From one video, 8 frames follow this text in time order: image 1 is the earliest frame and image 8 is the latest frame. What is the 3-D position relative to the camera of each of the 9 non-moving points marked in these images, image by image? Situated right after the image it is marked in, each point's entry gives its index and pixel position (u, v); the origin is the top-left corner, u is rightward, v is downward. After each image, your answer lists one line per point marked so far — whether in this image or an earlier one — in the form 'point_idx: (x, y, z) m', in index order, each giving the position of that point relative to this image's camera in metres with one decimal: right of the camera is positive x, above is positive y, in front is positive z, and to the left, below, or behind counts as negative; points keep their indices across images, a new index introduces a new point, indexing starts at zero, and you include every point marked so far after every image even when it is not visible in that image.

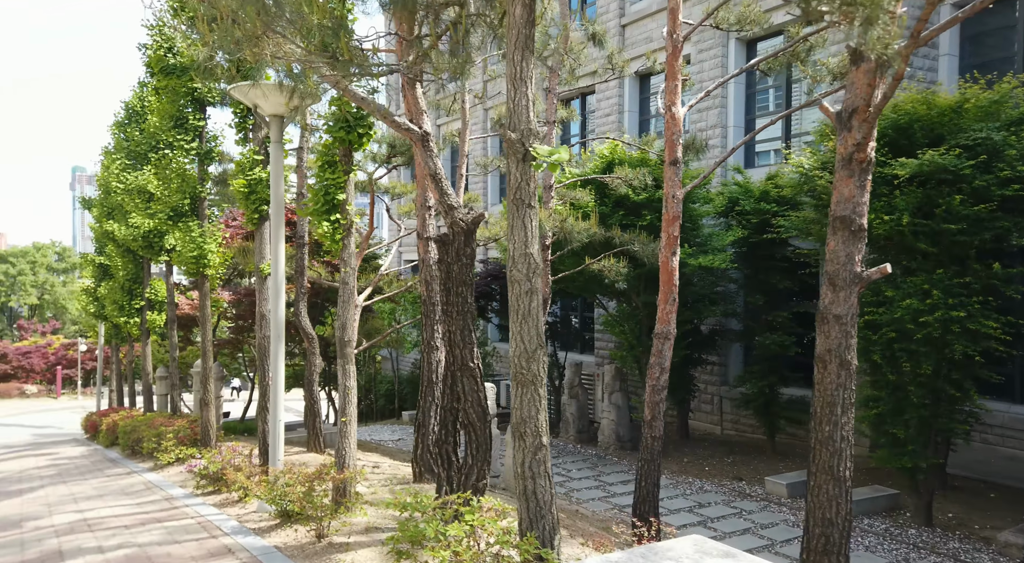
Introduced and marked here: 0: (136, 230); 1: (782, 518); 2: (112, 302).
0: (-6.0, +0.8, +12.4) m
1: (+2.8, -2.4, +7.9) m
2: (-8.7, -0.4, +16.8) m
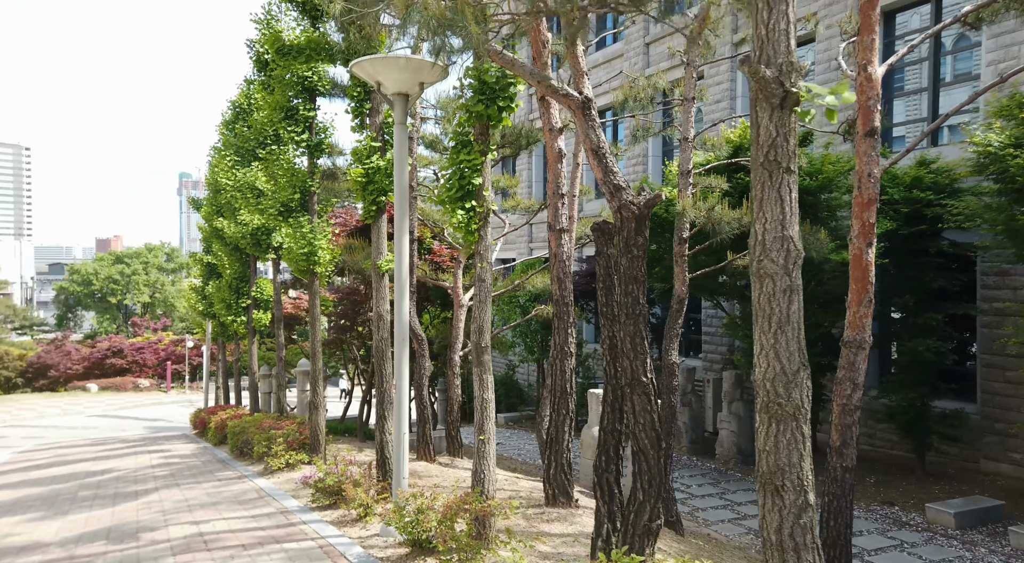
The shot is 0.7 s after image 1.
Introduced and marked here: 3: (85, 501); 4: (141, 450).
0: (-4.2, +0.9, +12.3) m
1: (+4.0, -2.4, +6.9) m
2: (-6.4, -0.4, +17.0) m
3: (-5.4, -2.8, +9.9) m
4: (-8.9, -4.1, +18.9) m
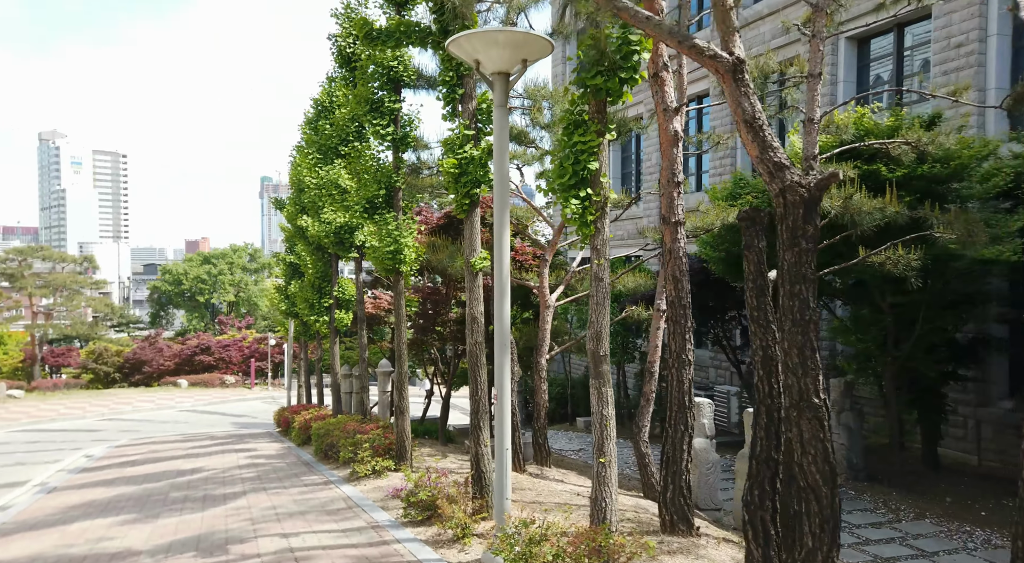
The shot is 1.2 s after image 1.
0: (-2.9, +0.9, +12.2) m
1: (+4.8, -2.4, +6.0) m
2: (-4.6, -0.4, +17.0) m
3: (-4.2, -2.8, +9.9) m
4: (-6.9, -4.1, +19.1) m
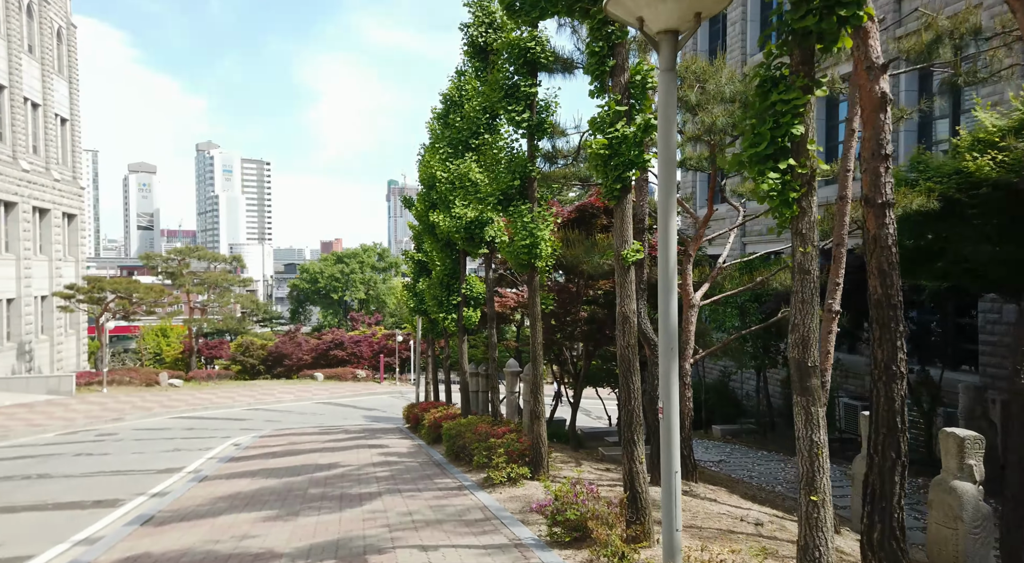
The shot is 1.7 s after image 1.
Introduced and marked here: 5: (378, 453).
0: (-0.8, +0.9, +11.9) m
1: (+5.8, -2.4, +4.6) m
2: (-1.7, -0.3, +16.9) m
3: (-2.5, -2.8, +9.8) m
4: (-3.7, -4.0, +19.4) m
5: (-2.7, -3.4, +15.5) m
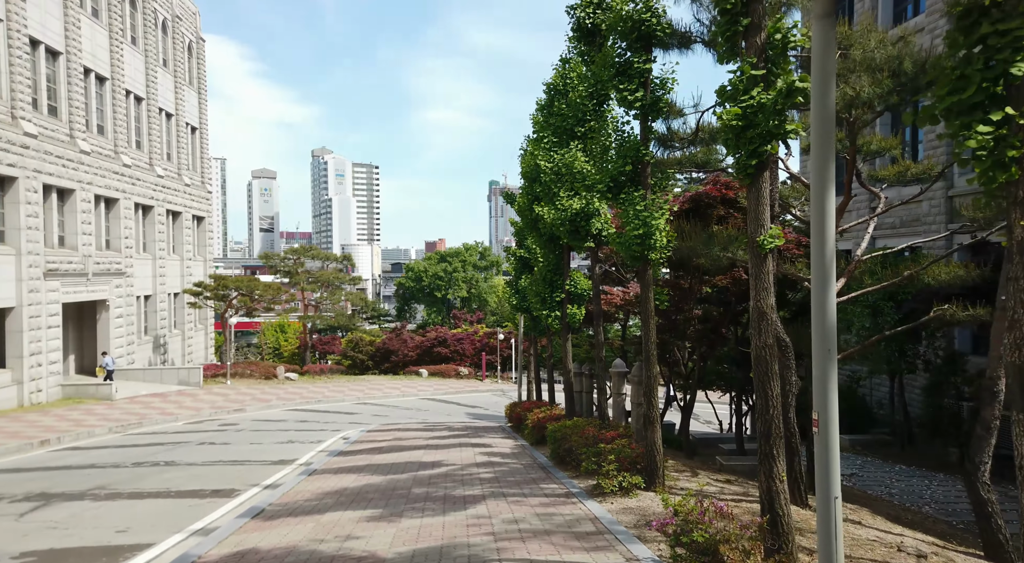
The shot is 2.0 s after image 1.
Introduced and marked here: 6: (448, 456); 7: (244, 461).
0: (+0.8, +1.0, +11.4) m
1: (+6.4, -2.3, +3.3) m
2: (+0.5, -0.3, +16.5) m
3: (-1.2, -2.7, +9.5) m
4: (-1.2, -3.9, +19.2) m
5: (-0.6, -3.4, +15.2) m
6: (-1.3, -3.4, +15.2) m
7: (-6.3, -4.2, +18.3) m
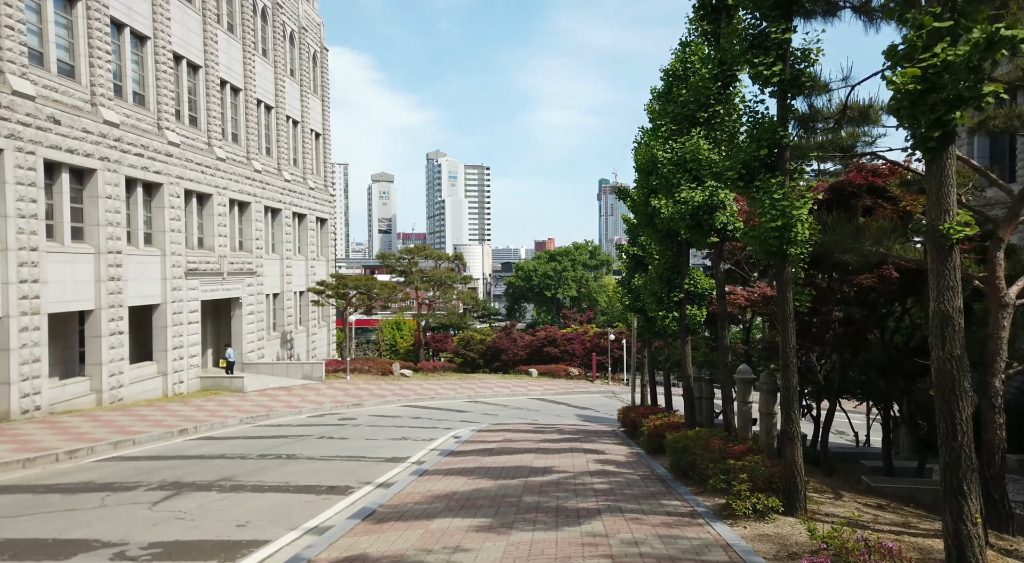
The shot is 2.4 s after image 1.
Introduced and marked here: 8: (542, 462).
0: (+2.4, +1.0, +10.6) m
1: (+6.8, -2.3, +1.8) m
2: (+2.8, -0.2, +15.7) m
3: (+0.2, -2.7, +9.1) m
4: (+1.6, -3.9, +18.6) m
5: (+1.5, -3.3, +14.5) m
6: (+0.9, -3.4, +14.7) m
7: (-3.7, -4.2, +18.4) m
8: (+0.5, -3.4, +14.7) m
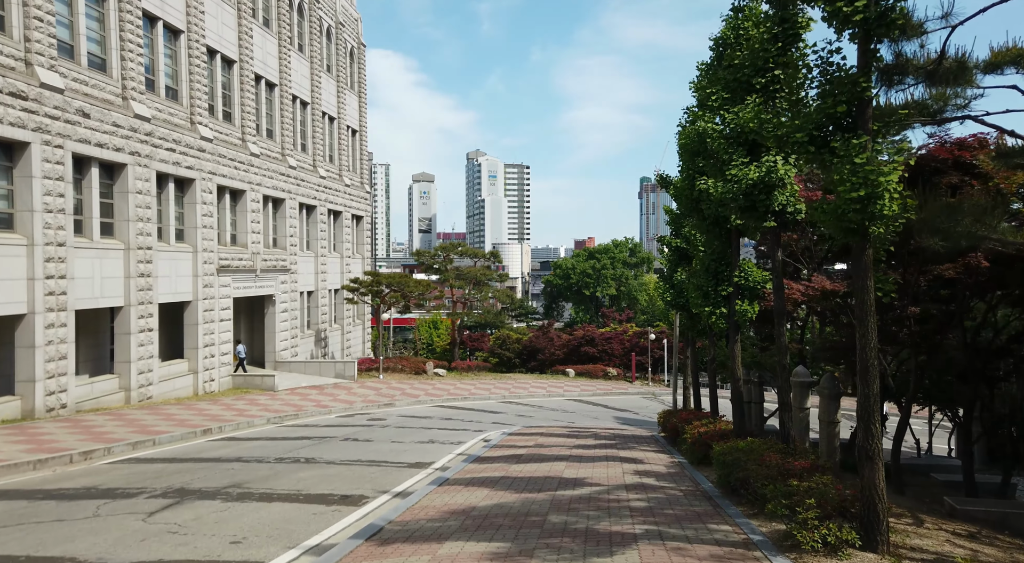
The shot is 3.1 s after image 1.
0: (+2.7, +1.1, +9.2) m
1: (+6.6, -2.2, +0.2) m
2: (+3.4, -0.1, +14.3) m
3: (+0.4, -2.6, +7.8) m
4: (+2.3, -3.8, +17.3) m
5: (+2.1, -3.2, +13.2) m
6: (+1.4, -3.3, +13.4) m
7: (-3.0, -4.1, +17.4) m
8: (+1.1, -3.3, +13.4) m
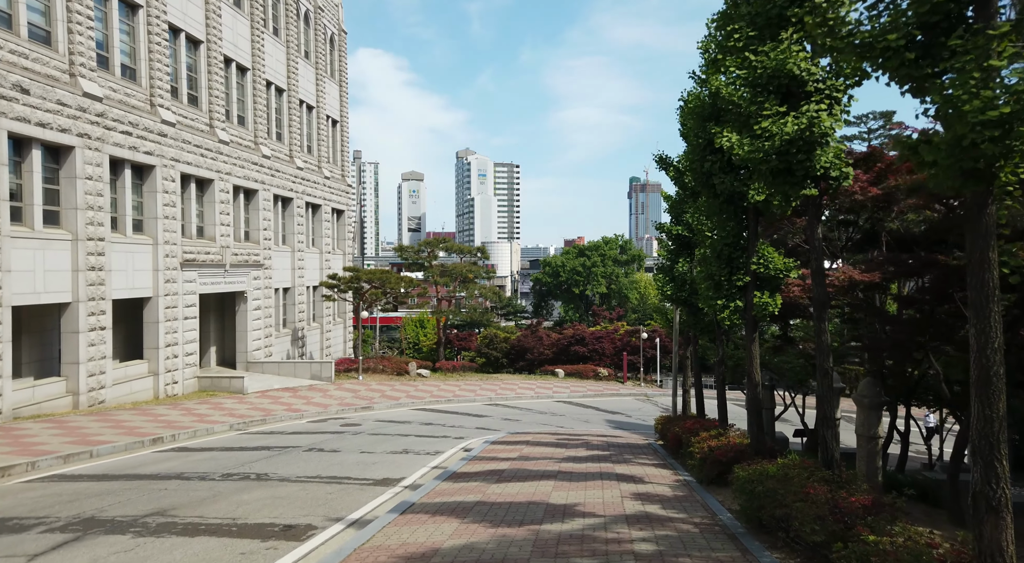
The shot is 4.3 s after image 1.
0: (+2.4, +1.3, +7.1) m
1: (+6.5, -2.1, -1.8) m
2: (+3.0, +0.1, +12.2) m
3: (+0.2, -2.4, +5.7) m
4: (+1.9, -3.6, +15.2) m
5: (+1.7, -3.0, +11.1) m
6: (+1.1, -3.1, +11.3) m
7: (-3.4, -3.9, +15.2) m
8: (+0.7, -3.1, +11.3) m
